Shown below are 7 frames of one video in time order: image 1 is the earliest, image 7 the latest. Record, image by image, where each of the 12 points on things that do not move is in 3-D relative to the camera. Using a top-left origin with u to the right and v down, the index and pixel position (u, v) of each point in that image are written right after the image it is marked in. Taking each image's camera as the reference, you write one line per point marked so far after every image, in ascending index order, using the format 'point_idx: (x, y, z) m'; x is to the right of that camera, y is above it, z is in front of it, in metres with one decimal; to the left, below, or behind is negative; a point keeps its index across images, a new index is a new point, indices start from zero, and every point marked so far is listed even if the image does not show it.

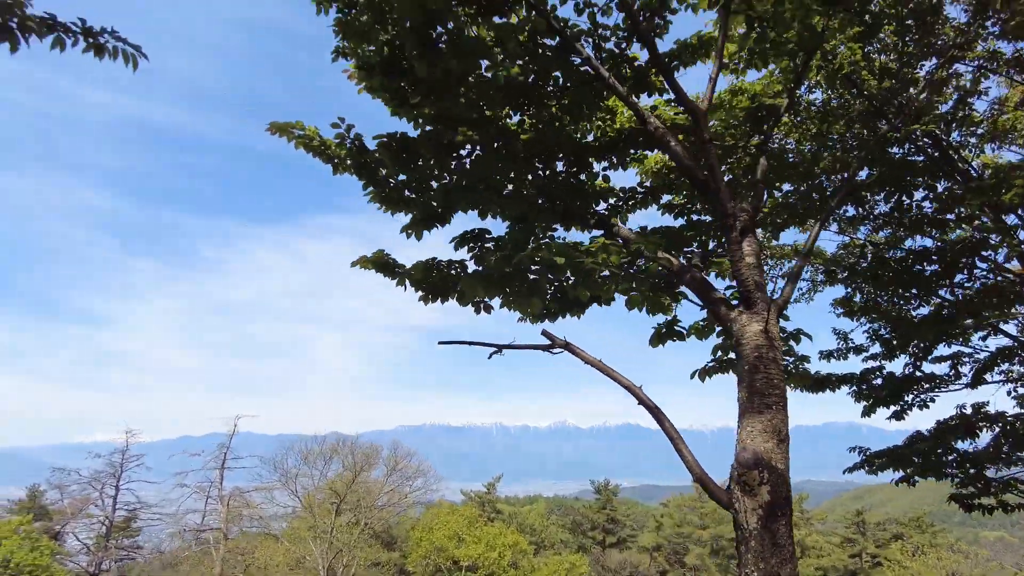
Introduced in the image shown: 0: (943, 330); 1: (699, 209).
0: (+4.1, -0.3, +6.1) m
1: (+1.4, +0.7, +5.0) m
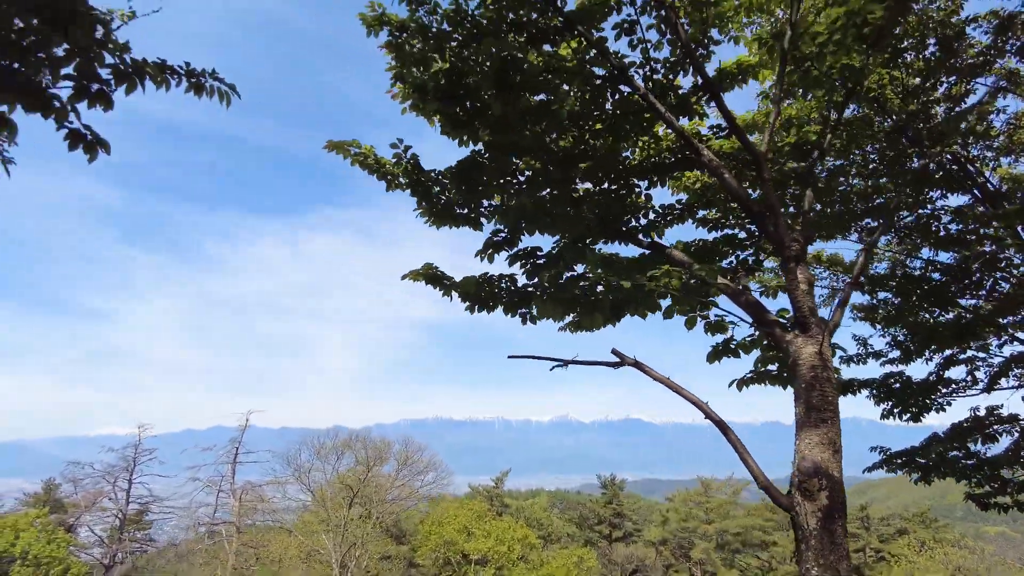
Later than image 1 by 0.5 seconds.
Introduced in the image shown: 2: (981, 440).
0: (+4.5, -0.4, +6.4) m
1: (+1.8, +0.6, +5.3) m
2: (+5.2, -1.7, +7.0) m
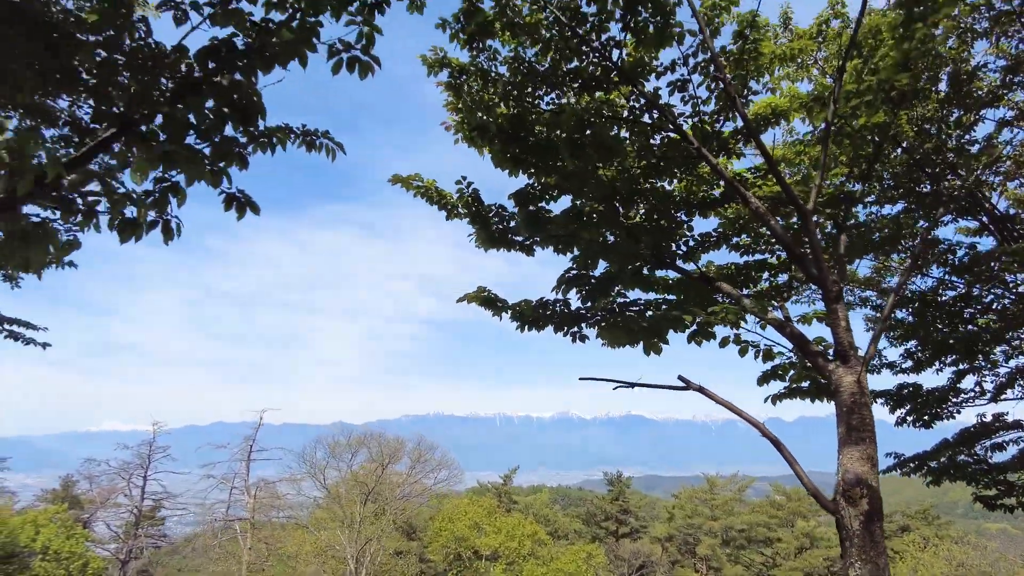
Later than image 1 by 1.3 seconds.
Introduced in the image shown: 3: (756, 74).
0: (+5.0, -0.6, +6.9) m
1: (+2.3, +0.4, +5.8) m
2: (+5.6, -1.8, +7.5) m
3: (+1.9, +1.7, +5.0) m
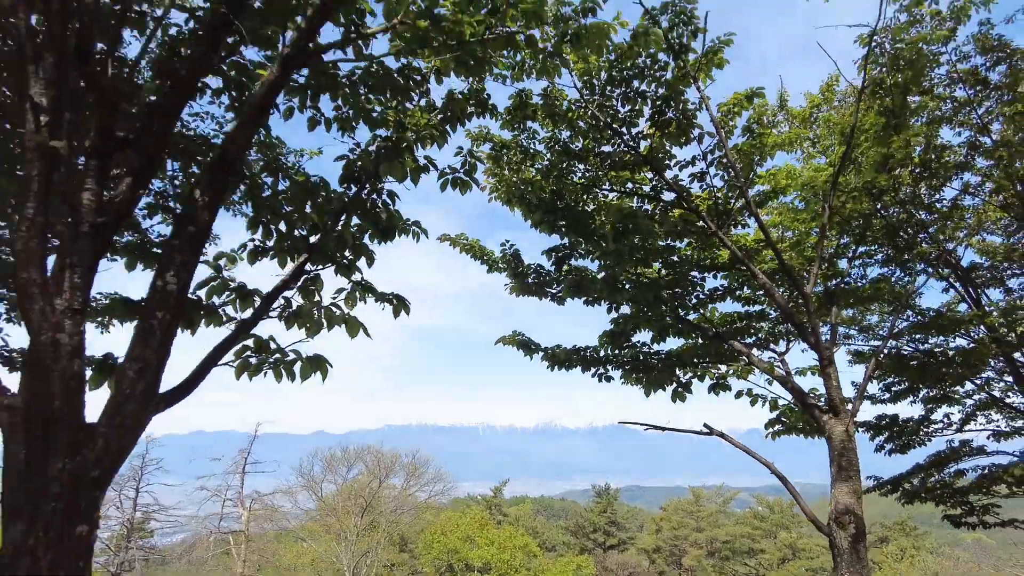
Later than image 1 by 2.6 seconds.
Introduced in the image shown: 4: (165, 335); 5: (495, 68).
0: (+5.3, -1.2, +7.9) m
1: (+2.6, -0.1, +6.7) m
2: (+5.9, -2.4, +8.5) m
3: (+2.3, +1.2, +6.0) m
4: (-1.3, -0.2, +2.4) m
5: (-0.1, +1.5, +4.3) m
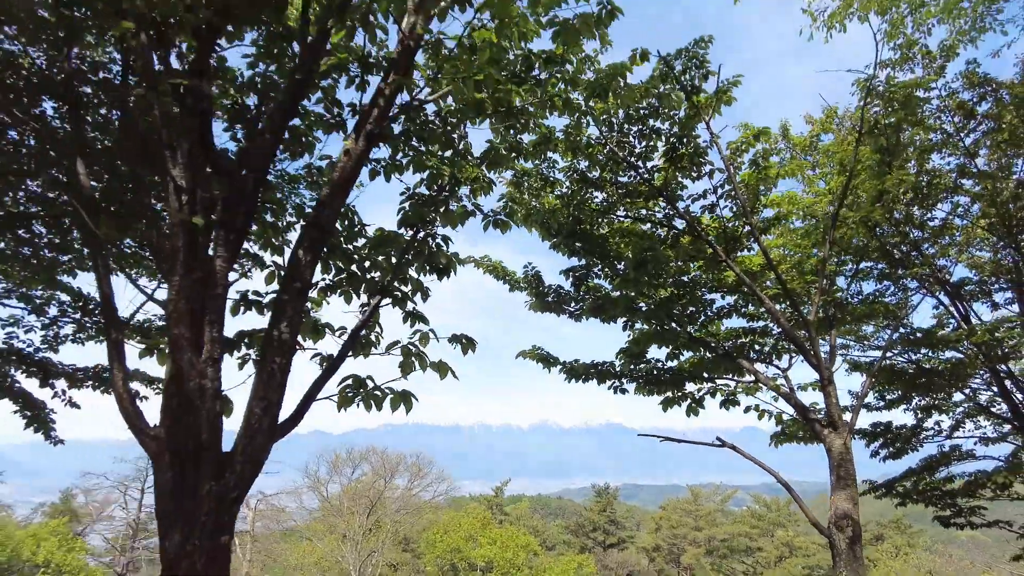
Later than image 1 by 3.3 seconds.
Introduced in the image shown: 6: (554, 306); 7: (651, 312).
0: (+5.5, -1.4, +8.4) m
1: (+2.9, -0.3, +7.2) m
2: (+6.2, -2.6, +9.0) m
3: (+2.6, +1.0, +6.5) m
4: (-1.0, -0.4, +2.9) m
5: (+0.2, +1.3, +4.8) m
6: (+0.5, -0.2, +7.2) m
7: (+1.4, -0.2, +6.5) m
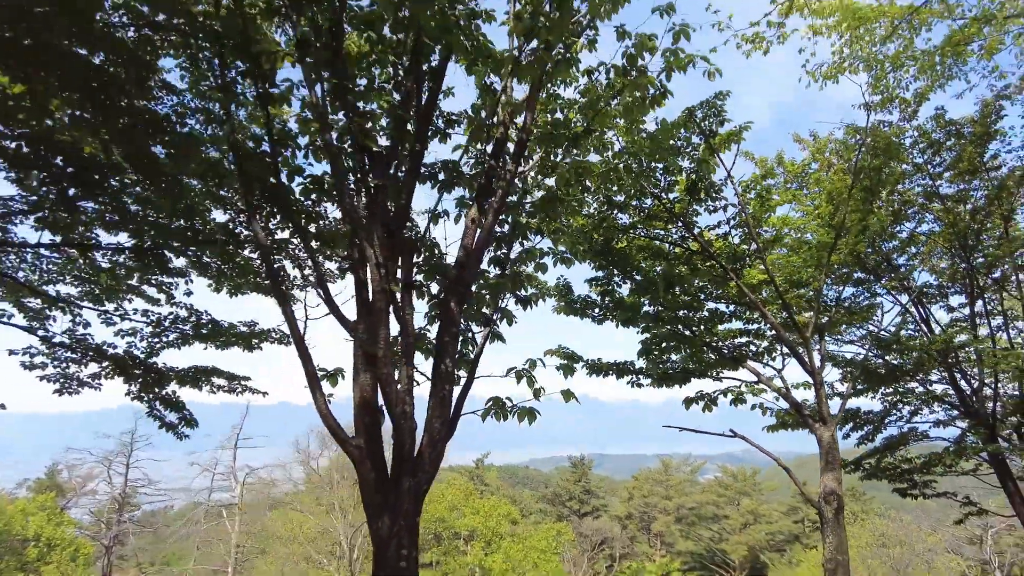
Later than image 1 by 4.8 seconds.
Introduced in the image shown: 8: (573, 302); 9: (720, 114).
0: (+5.9, -1.4, +9.7) m
1: (+3.3, -0.4, +8.4) m
2: (+6.5, -2.7, +10.5) m
3: (+3.0, +0.8, +7.6) m
4: (-0.4, -0.7, +3.9) m
5: (+0.7, +1.1, +5.8) m
6: (+0.9, -0.3, +8.3) m
7: (+1.9, -0.4, +7.6) m
8: (+0.8, -0.2, +8.2) m
9: (+2.3, +1.9, +6.9) m
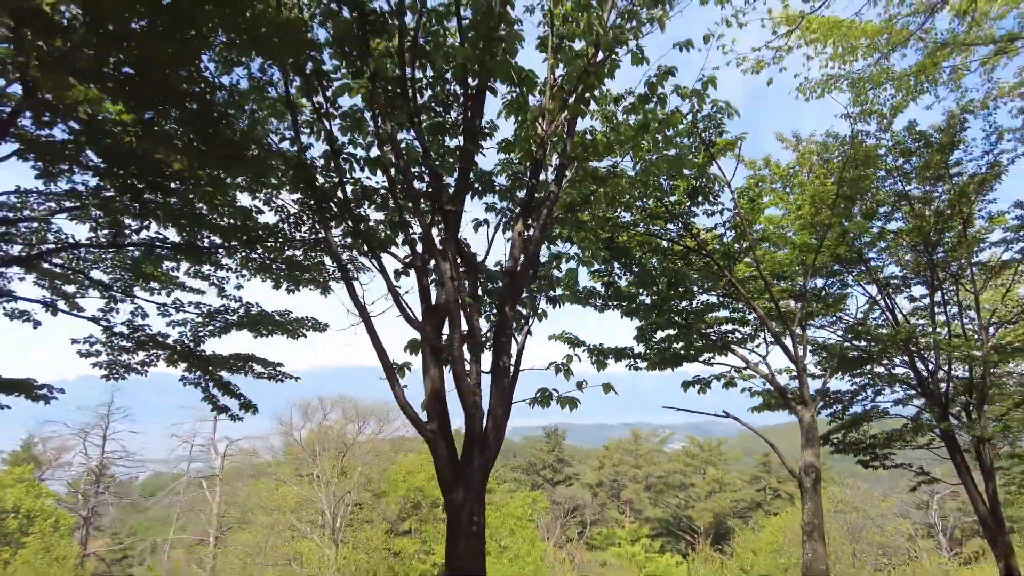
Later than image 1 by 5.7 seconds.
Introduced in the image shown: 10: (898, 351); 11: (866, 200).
0: (+5.9, -1.3, +10.8) m
1: (+3.4, -0.3, +9.3) m
2: (+6.5, -2.5, +11.6) m
3: (+3.2, +0.9, +8.4) m
4: (-0.1, -0.7, +4.6) m
5: (+1.0, +1.1, +6.5) m
6: (+1.0, -0.2, +9.0) m
7: (+2.1, -0.3, +8.4) m
8: (+1.0, -0.1, +8.9) m
9: (+2.5, +1.9, +7.6) m
10: (+6.6, -1.1, +10.8) m
11: (+5.5, +1.3, +9.8) m
